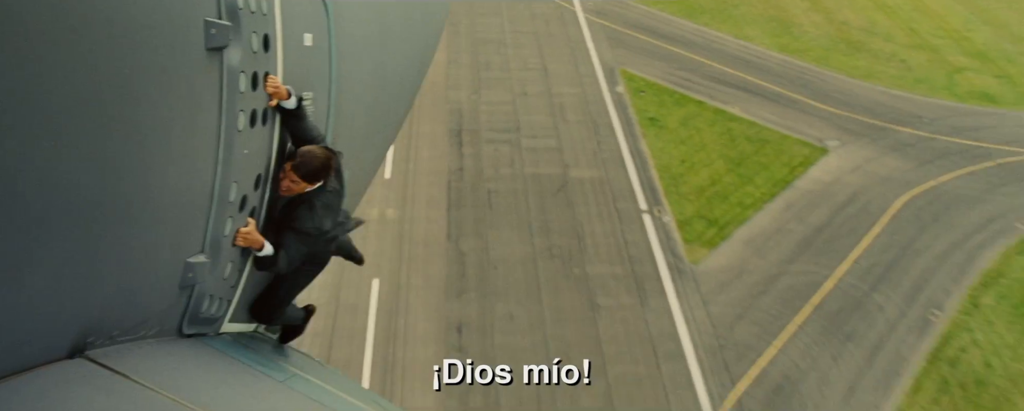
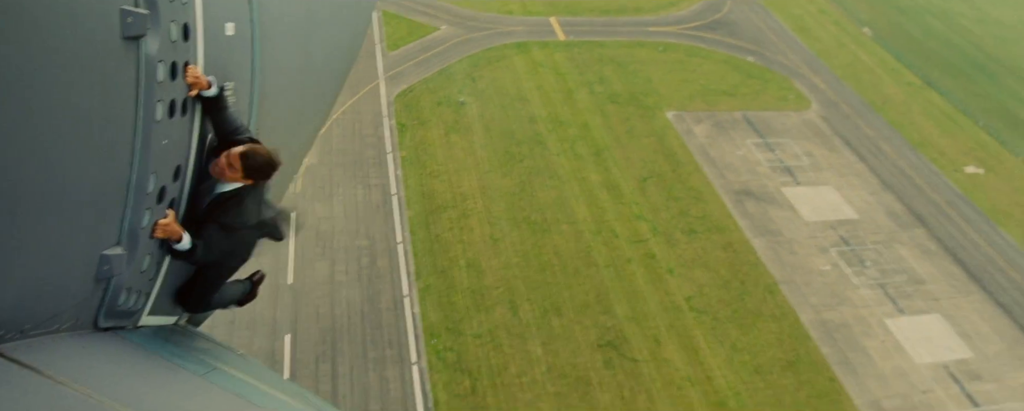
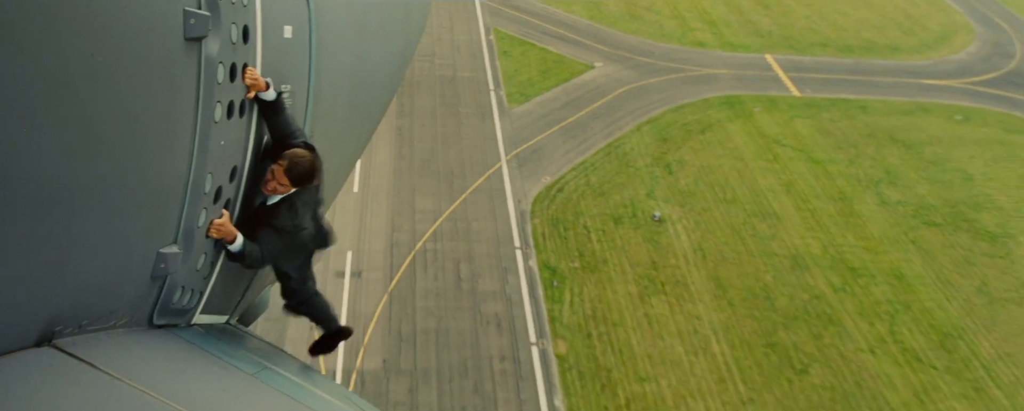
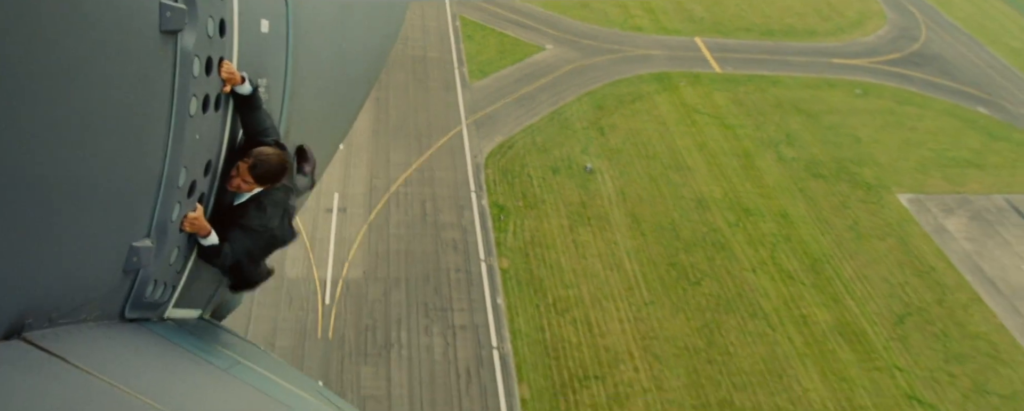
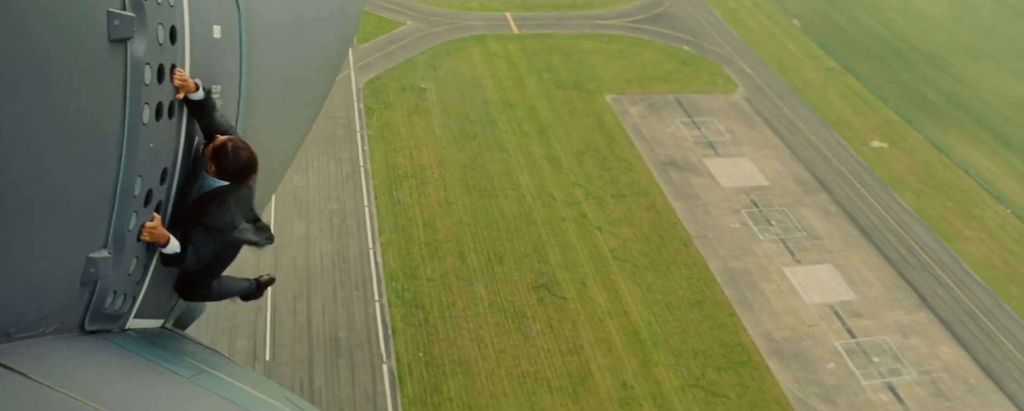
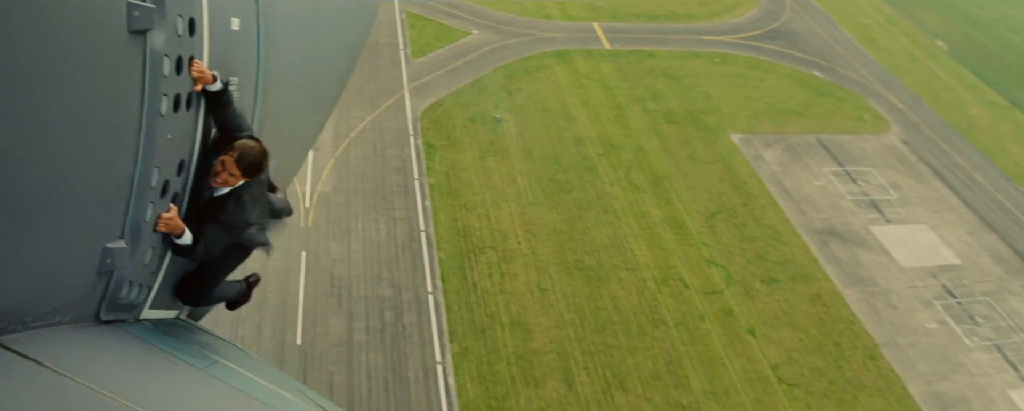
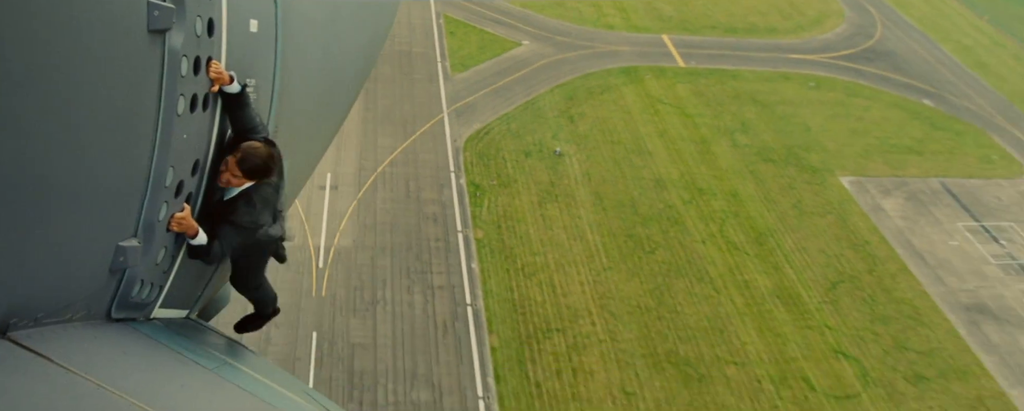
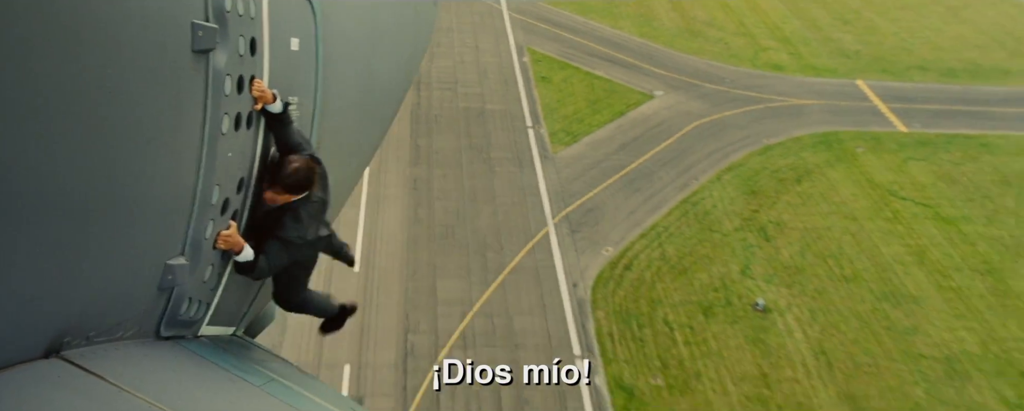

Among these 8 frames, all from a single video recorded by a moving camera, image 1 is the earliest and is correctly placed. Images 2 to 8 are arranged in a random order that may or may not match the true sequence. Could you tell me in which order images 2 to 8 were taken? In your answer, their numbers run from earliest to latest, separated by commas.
8, 3, 4, 7, 6, 2, 5
